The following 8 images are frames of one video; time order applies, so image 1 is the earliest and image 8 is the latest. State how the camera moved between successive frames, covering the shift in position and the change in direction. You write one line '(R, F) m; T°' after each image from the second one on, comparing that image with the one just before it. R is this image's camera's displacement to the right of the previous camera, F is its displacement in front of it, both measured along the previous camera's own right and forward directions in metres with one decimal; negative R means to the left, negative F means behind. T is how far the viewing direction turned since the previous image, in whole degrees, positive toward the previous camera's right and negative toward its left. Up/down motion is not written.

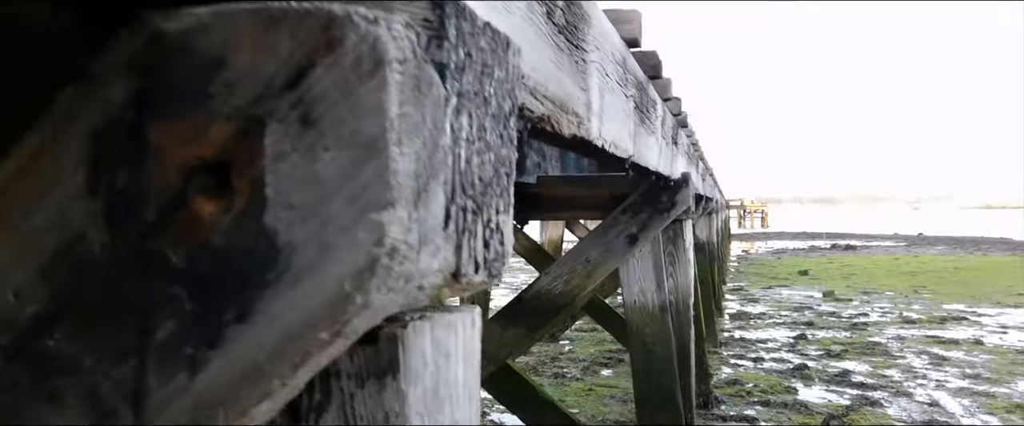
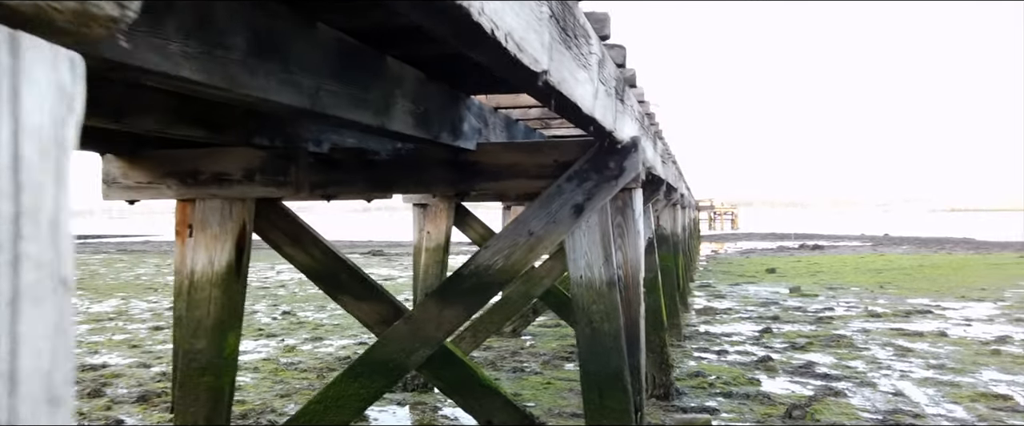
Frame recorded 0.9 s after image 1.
(+0.2, +0.3) m; +2°
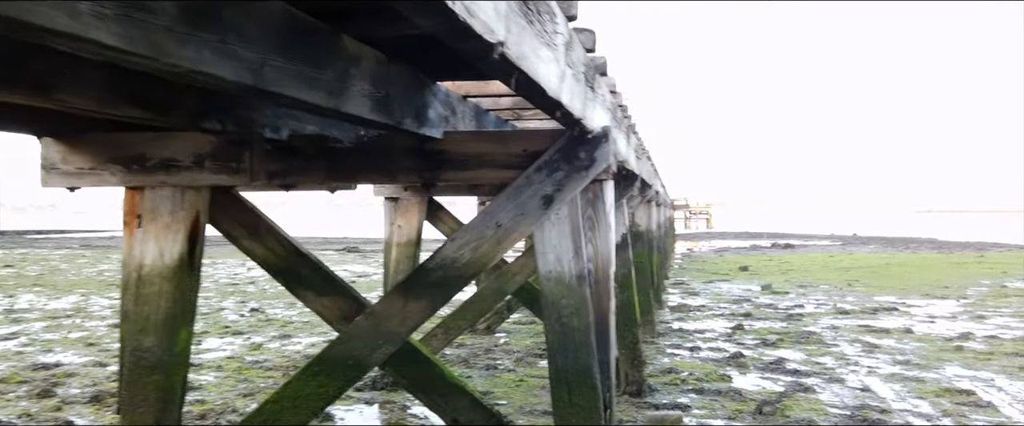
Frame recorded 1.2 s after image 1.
(0.0, +0.1) m; +2°
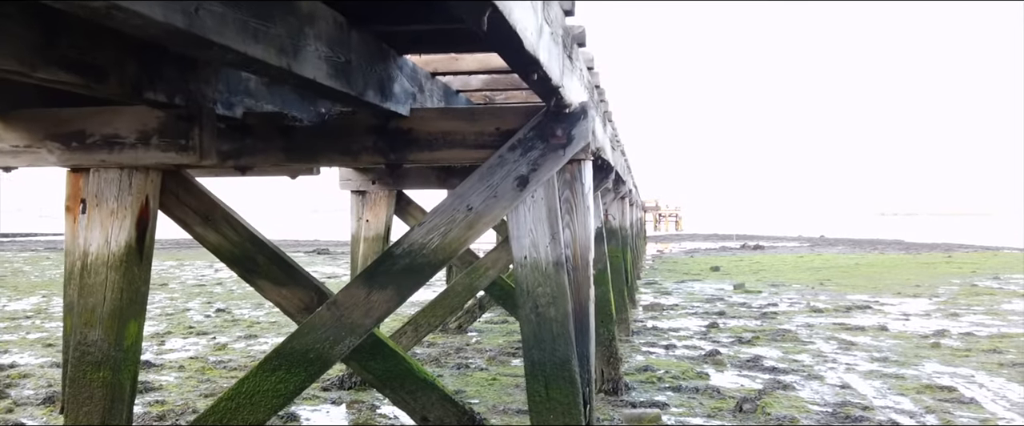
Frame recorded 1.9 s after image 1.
(0.0, +0.2) m; +2°
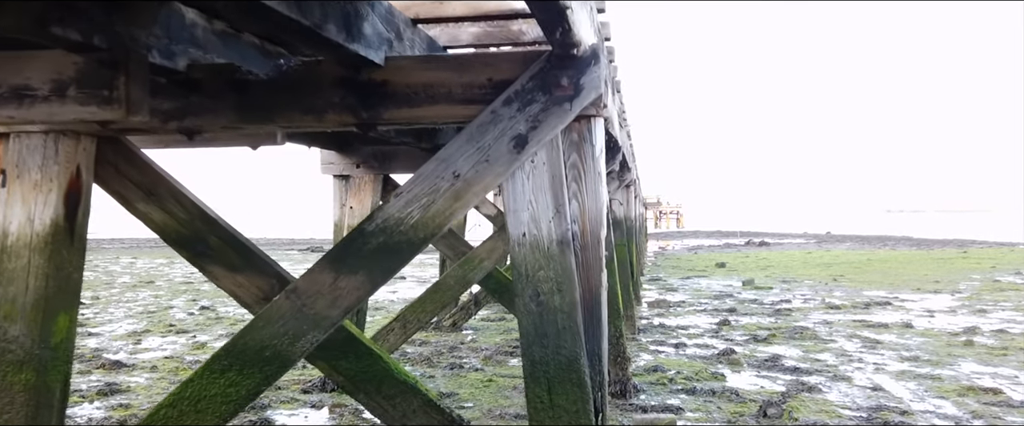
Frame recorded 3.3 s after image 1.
(0.0, +0.6) m; 0°
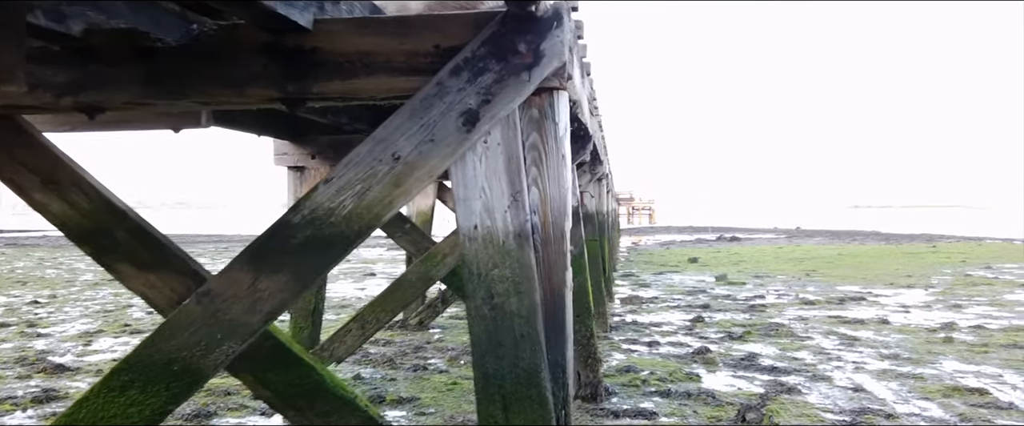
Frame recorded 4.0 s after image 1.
(+0.1, +0.4) m; +2°
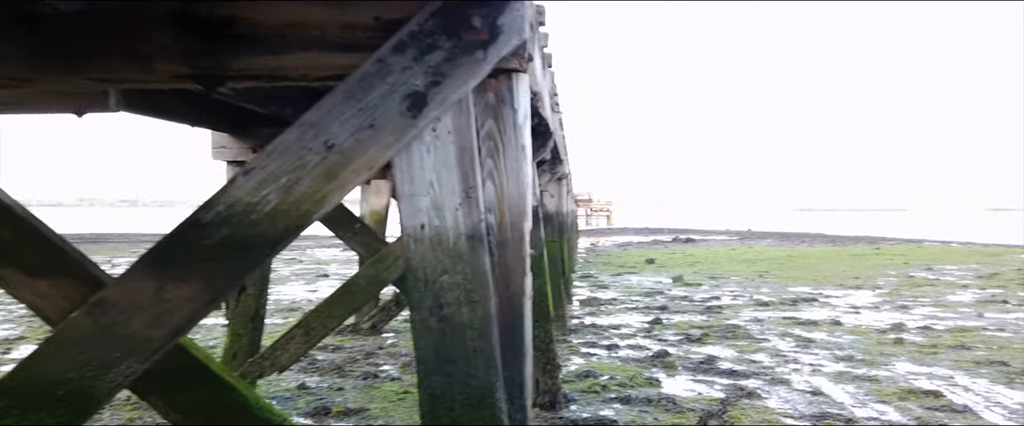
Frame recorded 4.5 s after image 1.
(0.0, +0.3) m; +3°
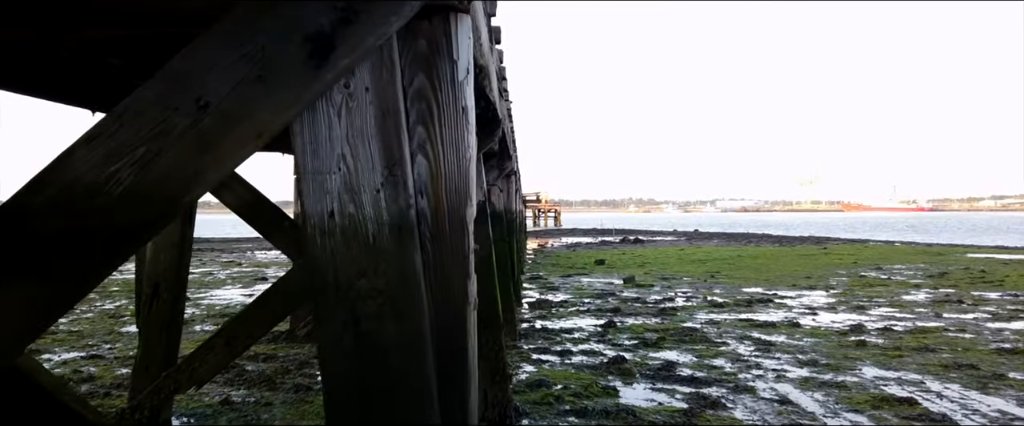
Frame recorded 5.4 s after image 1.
(0.0, +0.5) m; +4°
